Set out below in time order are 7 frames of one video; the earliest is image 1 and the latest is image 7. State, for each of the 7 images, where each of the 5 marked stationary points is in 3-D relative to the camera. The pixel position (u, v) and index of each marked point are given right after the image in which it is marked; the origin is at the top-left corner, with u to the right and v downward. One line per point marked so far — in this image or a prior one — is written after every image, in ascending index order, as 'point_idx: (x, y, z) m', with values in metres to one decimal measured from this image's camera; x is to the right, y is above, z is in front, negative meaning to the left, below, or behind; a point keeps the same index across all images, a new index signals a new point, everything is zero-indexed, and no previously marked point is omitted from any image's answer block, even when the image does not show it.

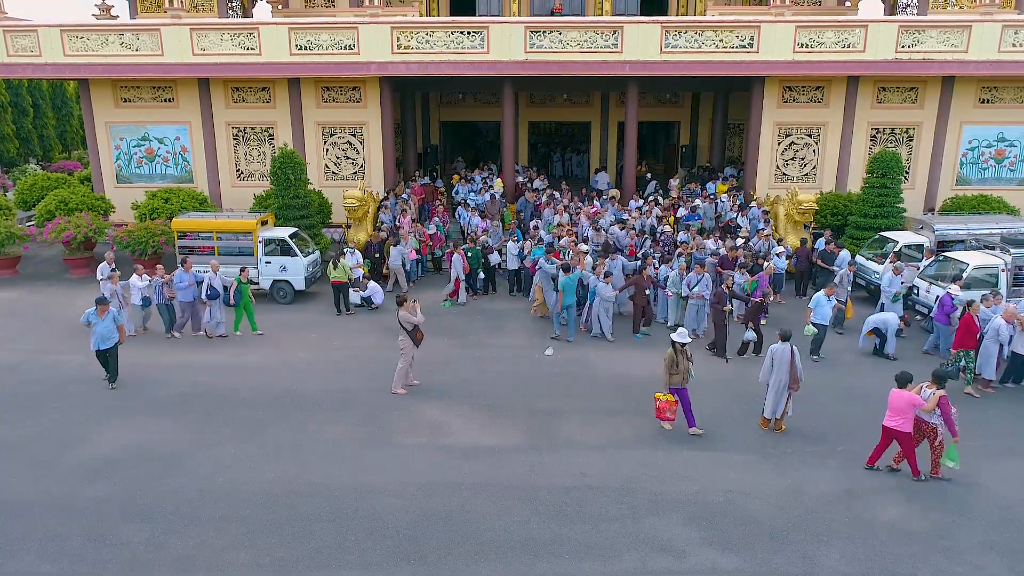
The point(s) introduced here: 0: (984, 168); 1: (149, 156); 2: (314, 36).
0: (+13.0, +3.3, +18.9) m
1: (-10.2, +3.7, +19.4) m
2: (-5.1, +6.5, +17.8) m
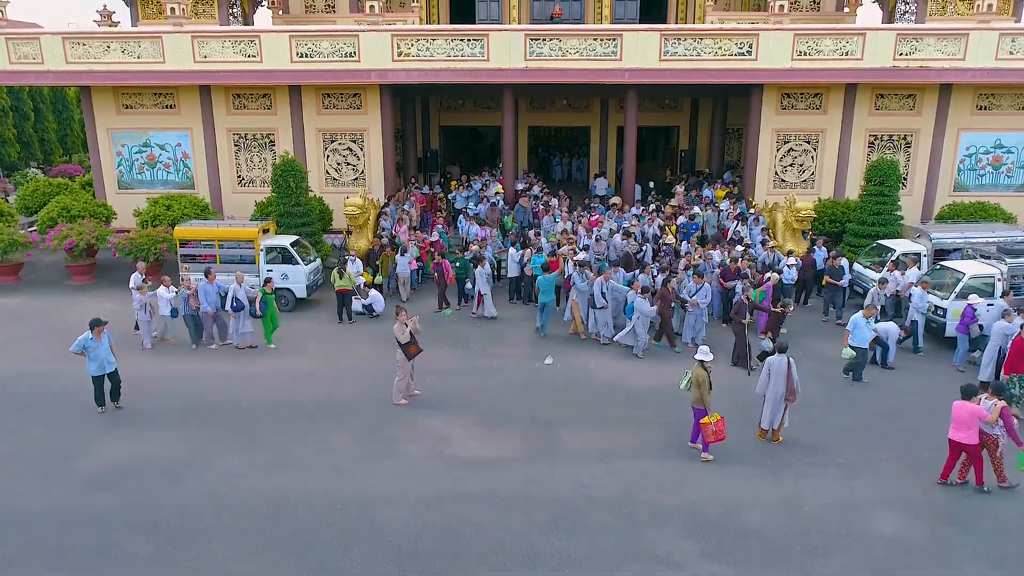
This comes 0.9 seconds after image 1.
0: (+13.0, +3.1, +19.0) m
1: (-10.2, +3.6, +19.5) m
2: (-5.1, +6.4, +17.9) m
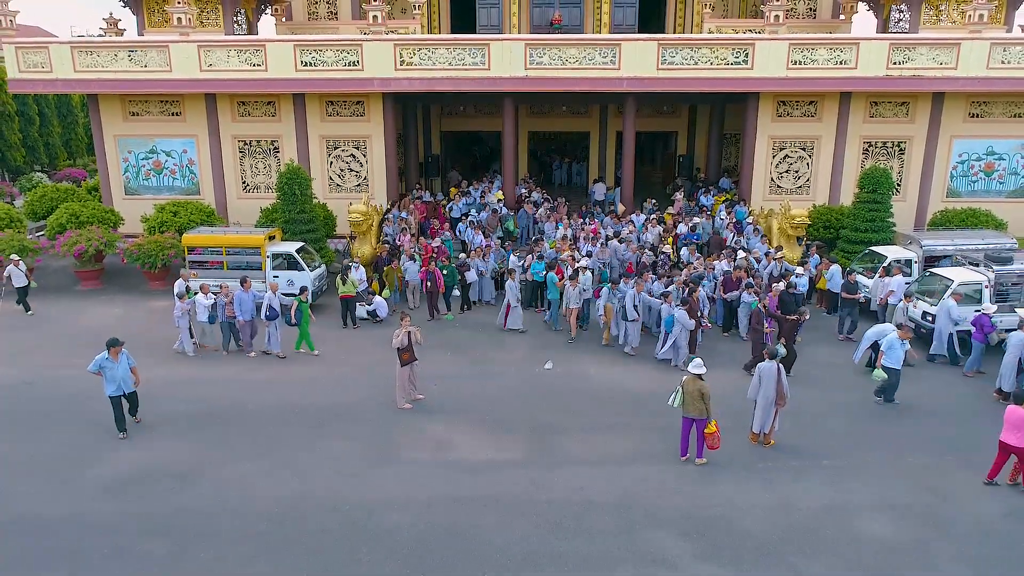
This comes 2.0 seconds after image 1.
0: (+13.0, +3.0, +19.3) m
1: (-10.2, +3.5, +19.8) m
2: (-5.1, +6.3, +18.2) m
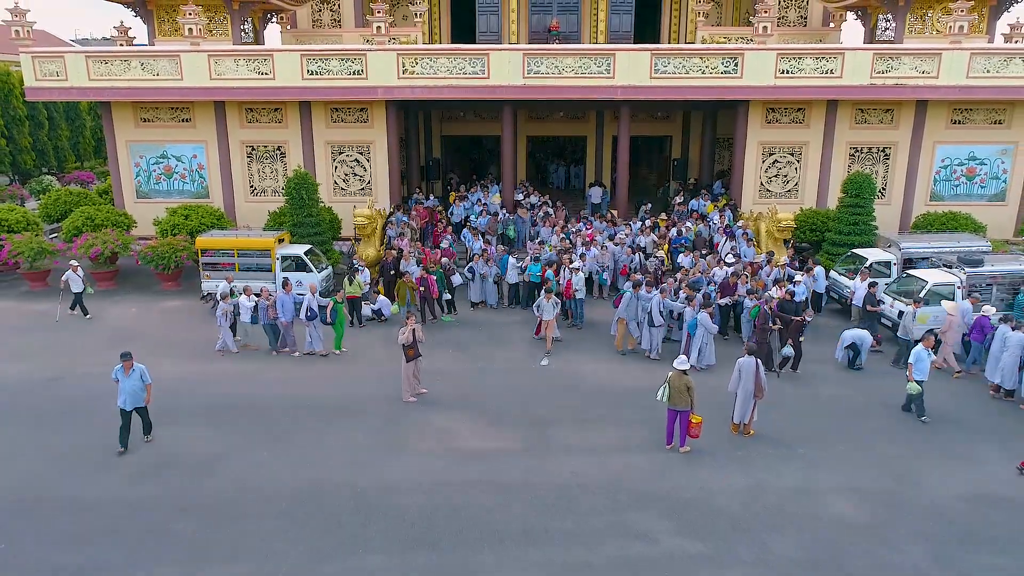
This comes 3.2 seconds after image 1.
0: (+12.9, +3.0, +20.0) m
1: (-10.3, +3.4, +20.5) m
2: (-5.2, +6.2, +18.9) m
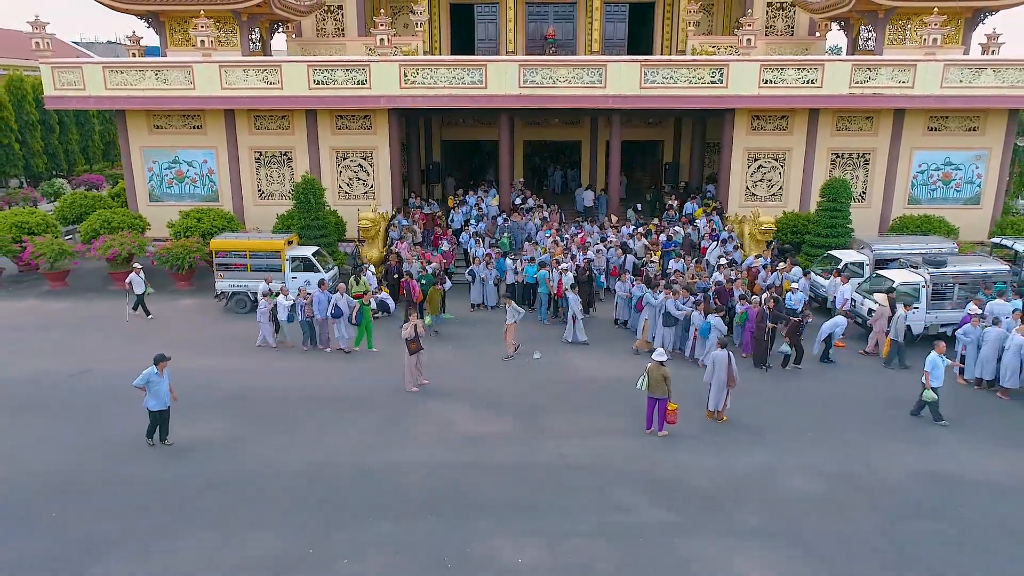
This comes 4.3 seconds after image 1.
0: (+12.8, +3.0, +21.0) m
1: (-10.4, +3.5, +21.4) m
2: (-5.3, +6.3, +19.9) m
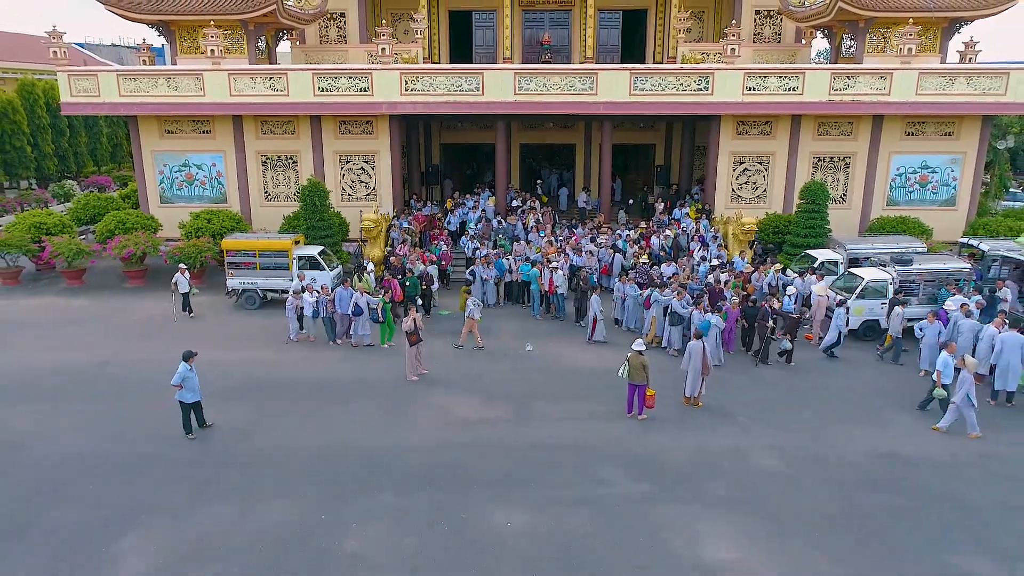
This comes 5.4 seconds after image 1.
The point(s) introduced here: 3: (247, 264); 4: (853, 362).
0: (+12.7, +3.1, +21.9) m
1: (-10.5, +3.5, +22.4) m
2: (-5.4, +6.3, +20.8) m
3: (-6.9, +0.6, +17.8) m
4: (+7.1, -1.5, +14.2) m
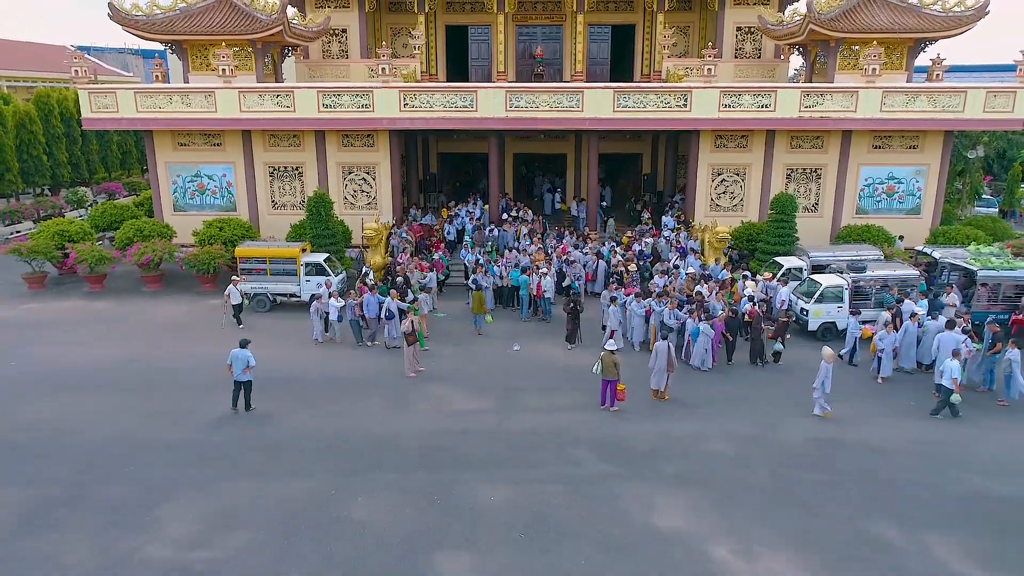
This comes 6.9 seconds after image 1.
0: (+12.4, +3.0, +23.4) m
1: (-10.8, +3.4, +23.8) m
2: (-5.6, +6.2, +22.2) m
3: (-7.1, +0.5, +19.2) m
4: (+6.8, -1.6, +15.6) m
